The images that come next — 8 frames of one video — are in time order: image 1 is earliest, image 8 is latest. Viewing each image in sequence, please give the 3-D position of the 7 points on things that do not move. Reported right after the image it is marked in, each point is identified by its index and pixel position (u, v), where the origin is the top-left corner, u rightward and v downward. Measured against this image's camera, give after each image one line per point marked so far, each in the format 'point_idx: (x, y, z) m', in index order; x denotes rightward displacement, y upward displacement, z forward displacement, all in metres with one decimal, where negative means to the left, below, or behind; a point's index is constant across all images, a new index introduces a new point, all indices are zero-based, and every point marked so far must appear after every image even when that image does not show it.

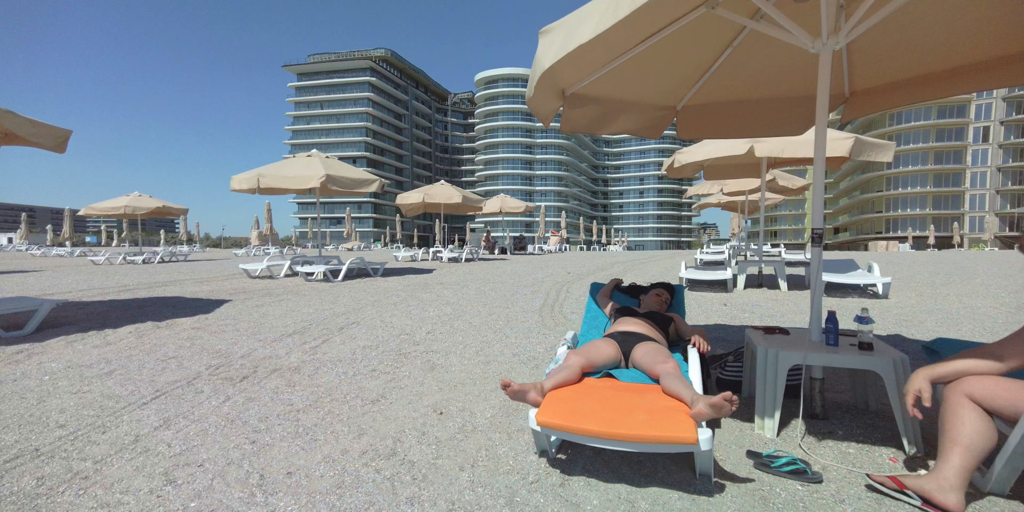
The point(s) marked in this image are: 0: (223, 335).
0: (-3.0, -0.8, +4.7) m
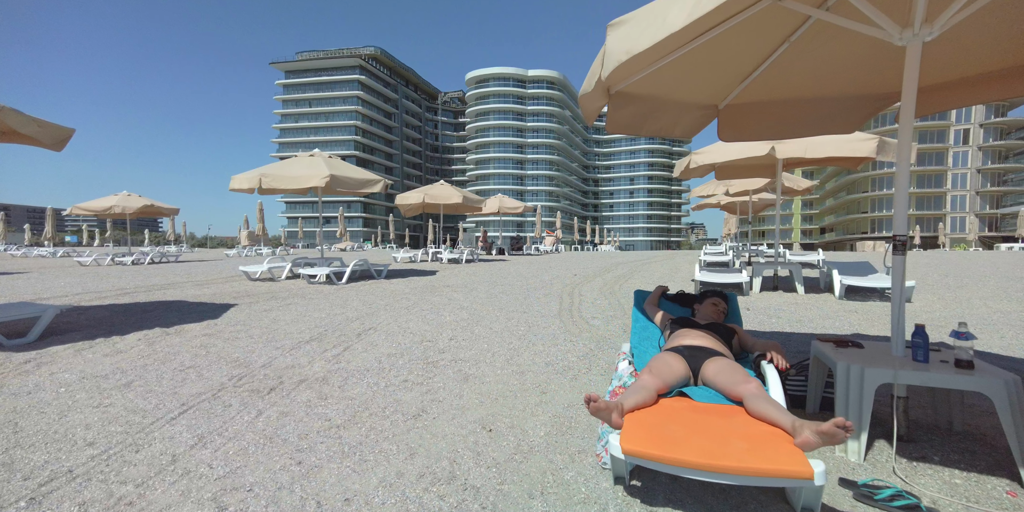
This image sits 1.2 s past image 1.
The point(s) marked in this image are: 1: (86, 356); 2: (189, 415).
0: (-2.8, -0.9, +4.7) m
1: (-4.1, -1.0, +4.3) m
2: (-1.6, -0.8, +2.3) m
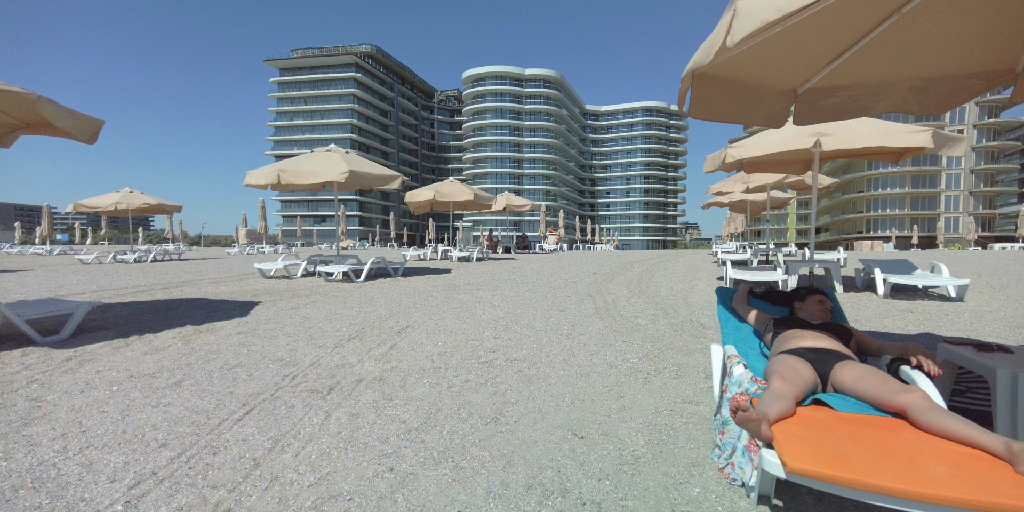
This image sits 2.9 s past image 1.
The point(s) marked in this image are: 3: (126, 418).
0: (-2.4, -0.9, +4.6) m
1: (-3.7, -0.9, +4.3) m
2: (-1.3, -0.8, +2.2) m
3: (-2.0, -0.8, +2.4) m
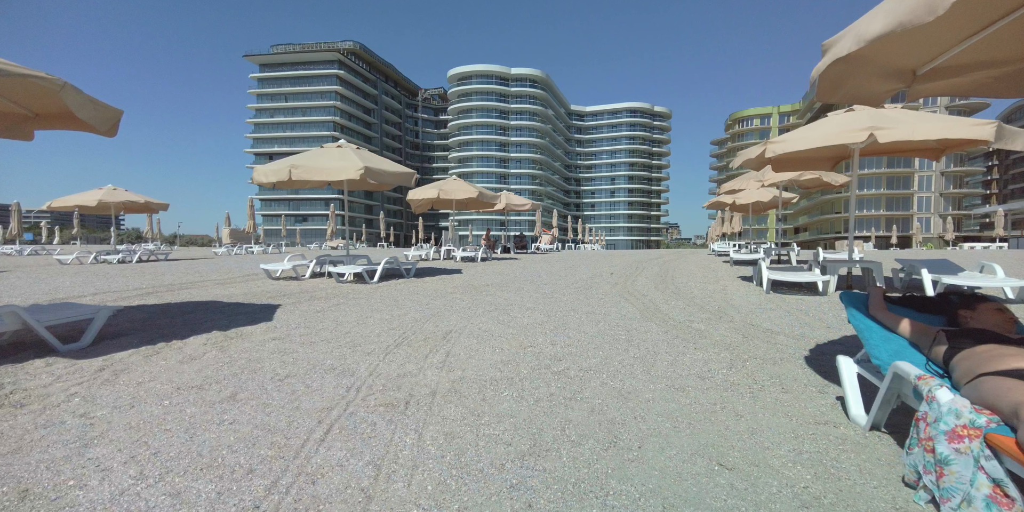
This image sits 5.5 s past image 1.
0: (-1.9, -0.9, +4.5) m
1: (-3.2, -1.0, +4.1) m
2: (-0.8, -0.8, +2.1) m
3: (-1.5, -0.9, +2.2) m
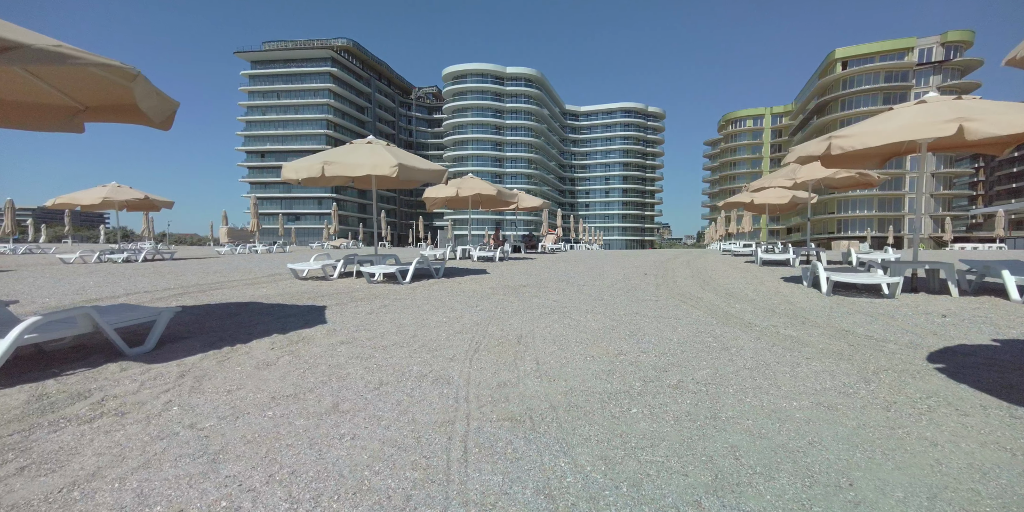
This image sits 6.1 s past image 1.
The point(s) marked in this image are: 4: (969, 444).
0: (-1.1, -0.9, +4.4) m
1: (-2.5, -1.0, +4.1) m
2: (-0.1, -0.9, +1.9) m
3: (-0.9, -0.9, +2.1) m
4: (+1.8, -0.7, +1.8) m
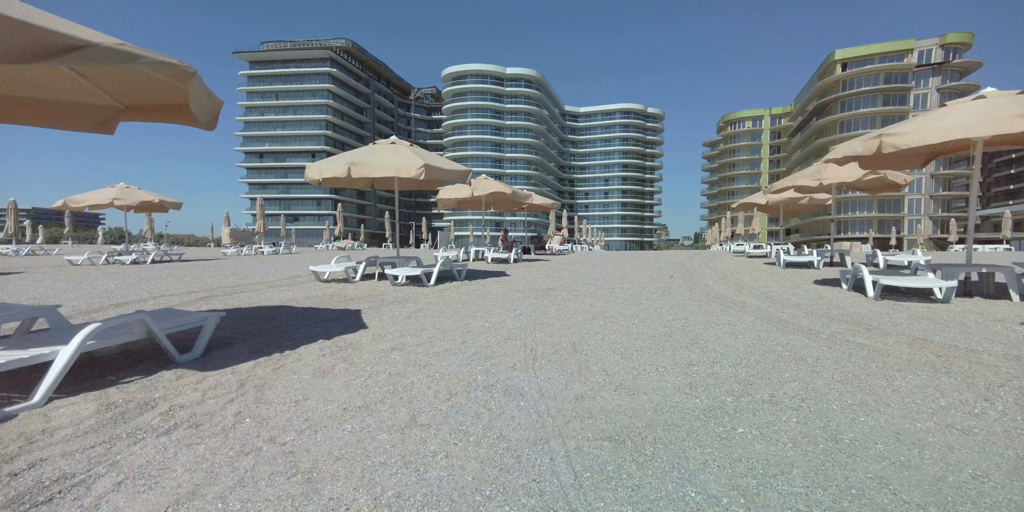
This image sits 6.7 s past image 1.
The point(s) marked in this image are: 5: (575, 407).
0: (-0.6, -1.0, +4.3) m
1: (-1.9, -1.1, +4.0) m
2: (+0.3, -0.9, +1.8) m
3: (-0.4, -1.0, +2.0) m
4: (+2.2, -0.8, +1.6) m
5: (+0.4, -0.9, +2.8) m
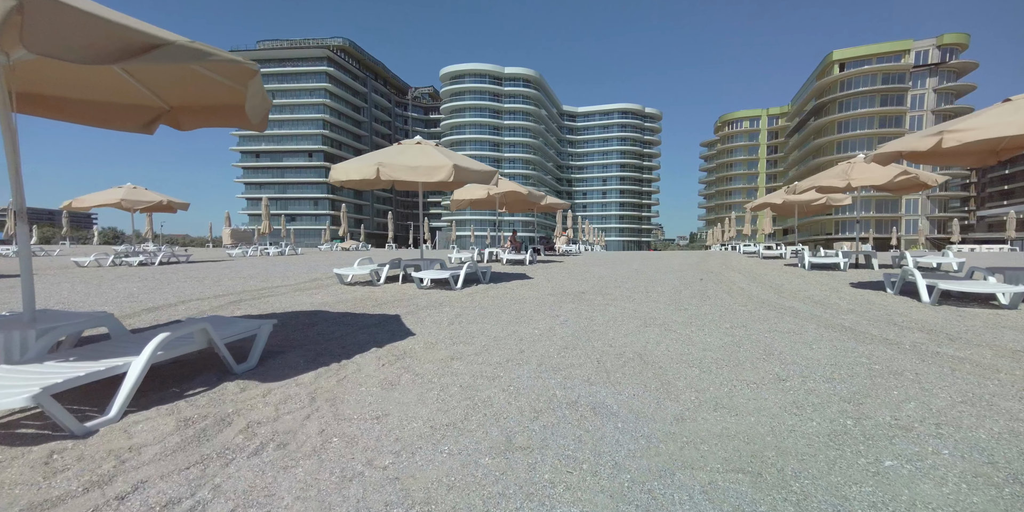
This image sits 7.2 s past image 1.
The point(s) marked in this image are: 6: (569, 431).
0: (0.0, -1.1, +4.1) m
1: (-1.3, -1.2, +4.0) m
2: (+0.9, -1.0, +1.7) m
3: (+0.2, -1.0, +1.8) m
4: (+2.8, -0.8, +1.4) m
5: (+1.0, -1.0, +2.6) m
6: (+0.3, -1.0, +2.7) m
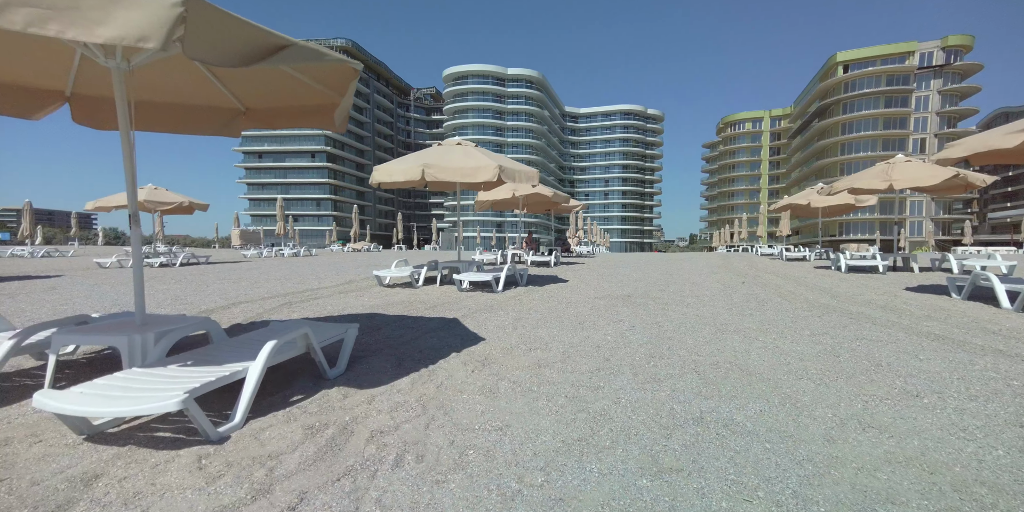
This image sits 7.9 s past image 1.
0: (+0.9, -1.1, +4.1) m
1: (-0.4, -1.2, +3.9) m
2: (+1.6, -1.0, +1.5) m
3: (+0.9, -1.1, +1.8) m
4: (+3.5, -0.9, +1.2) m
5: (+1.8, -1.1, +2.4) m
6: (+1.1, -1.1, +2.6) m
